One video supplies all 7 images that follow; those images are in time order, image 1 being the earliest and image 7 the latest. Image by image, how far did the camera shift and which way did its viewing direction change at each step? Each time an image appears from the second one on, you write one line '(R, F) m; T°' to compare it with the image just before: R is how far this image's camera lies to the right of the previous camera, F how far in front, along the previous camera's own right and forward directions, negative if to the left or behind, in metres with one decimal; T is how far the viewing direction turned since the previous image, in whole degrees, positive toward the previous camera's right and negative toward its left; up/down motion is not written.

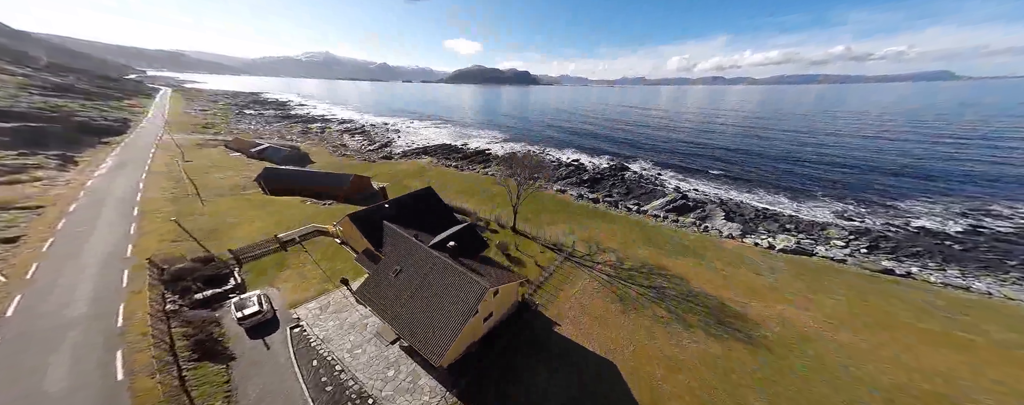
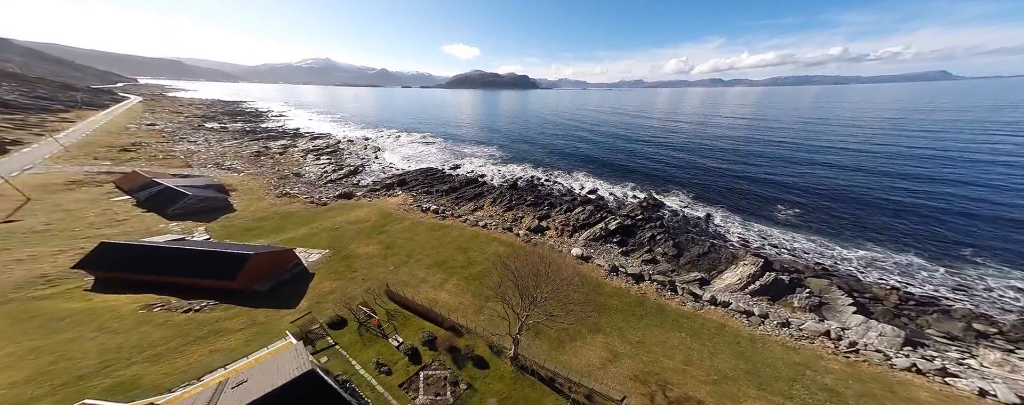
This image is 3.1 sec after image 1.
(+0.2, +11.4) m; -1°
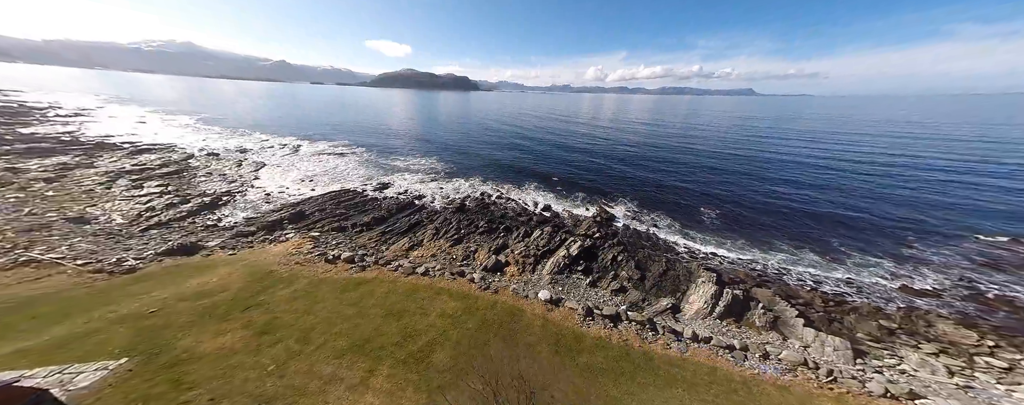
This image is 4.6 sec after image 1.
(-1.3, +5.4) m; +15°
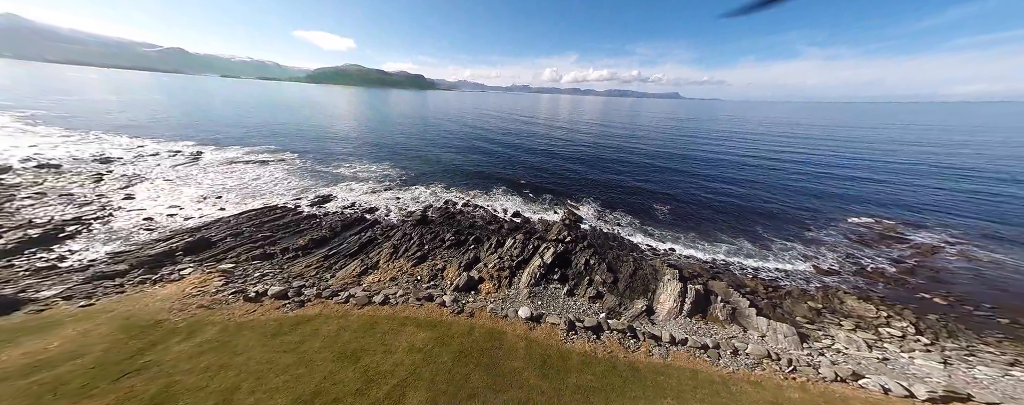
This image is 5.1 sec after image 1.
(-1.7, +2.2) m; +10°
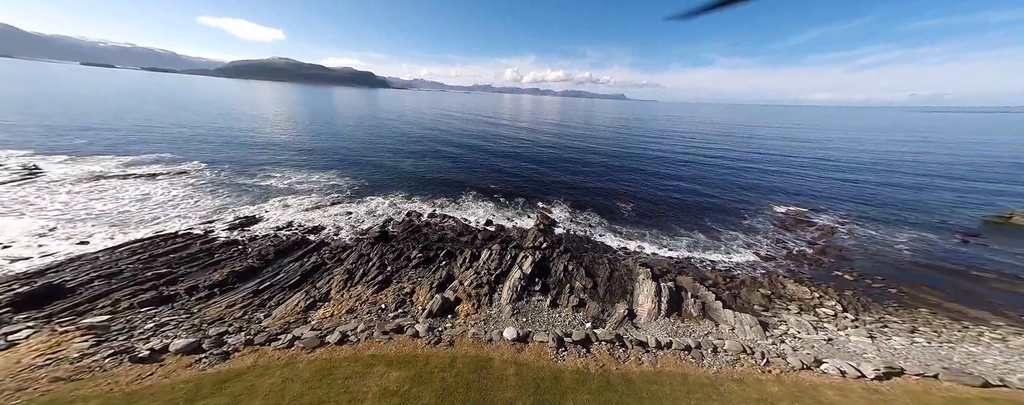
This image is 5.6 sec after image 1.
(-1.8, +2.2) m; +10°
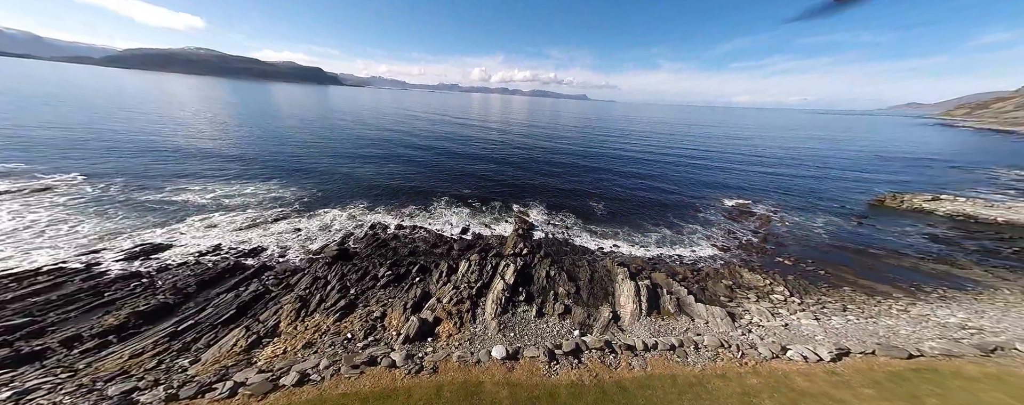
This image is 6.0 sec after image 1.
(-1.6, +1.5) m; +8°
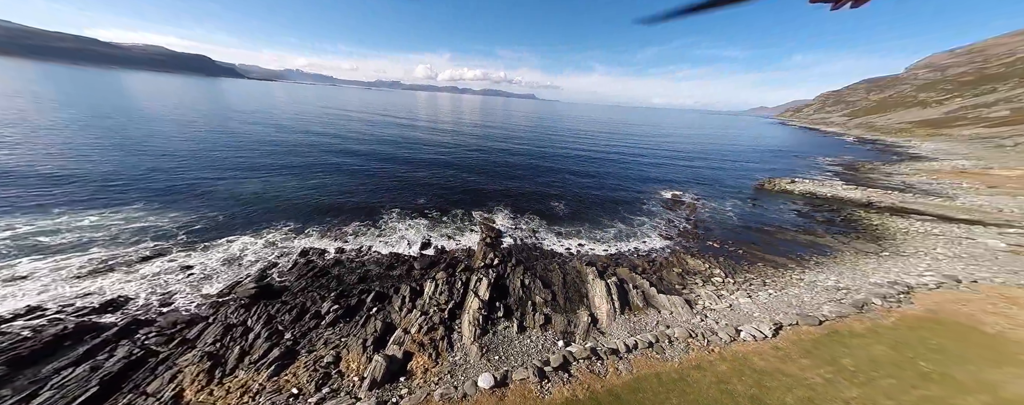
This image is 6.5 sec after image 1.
(-2.6, +2.2) m; +12°
